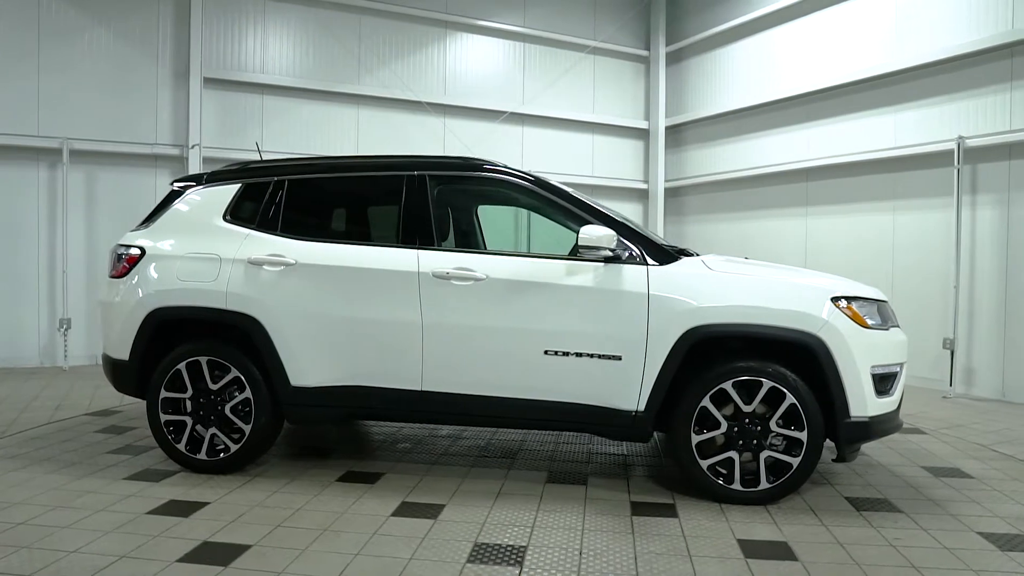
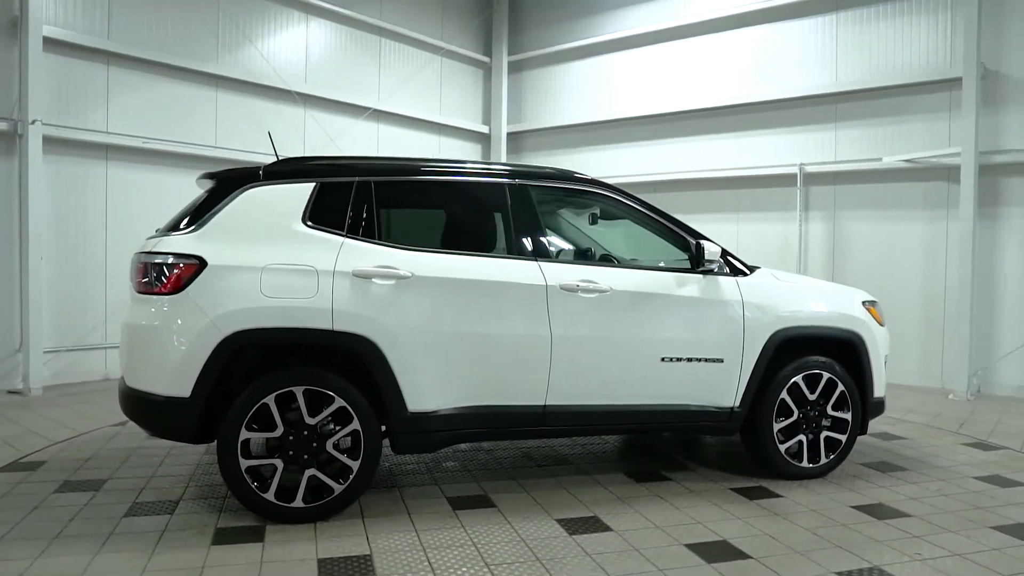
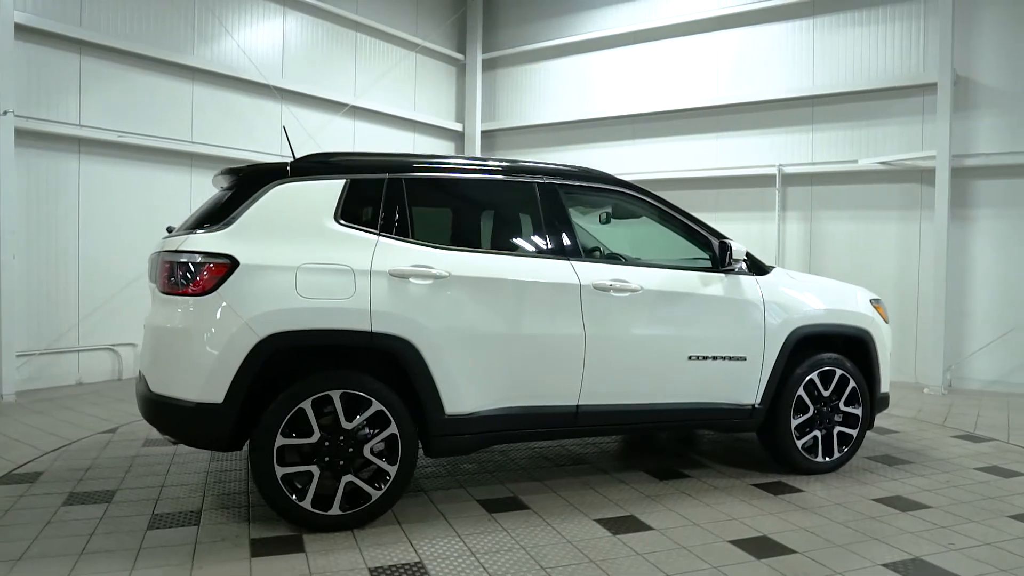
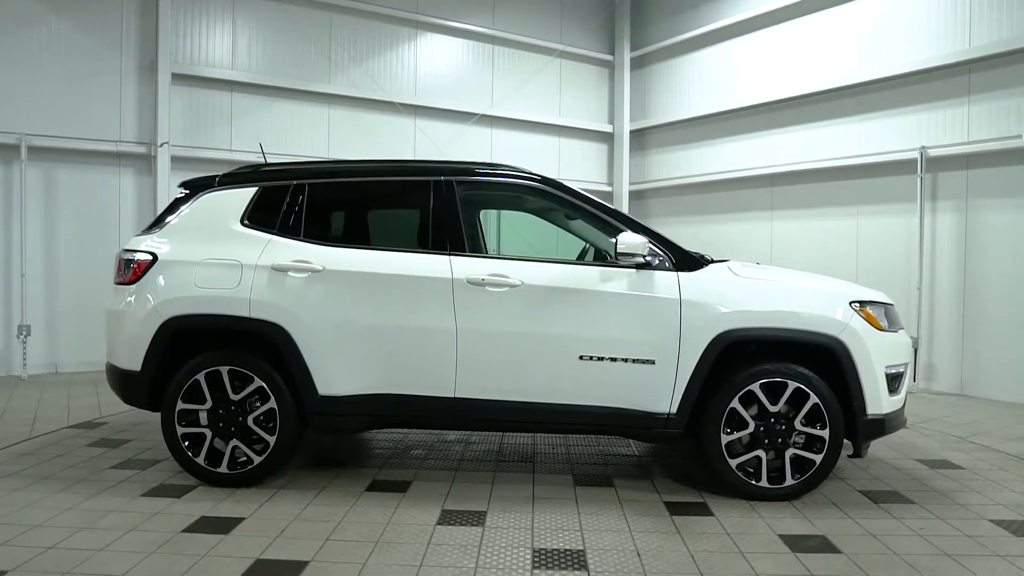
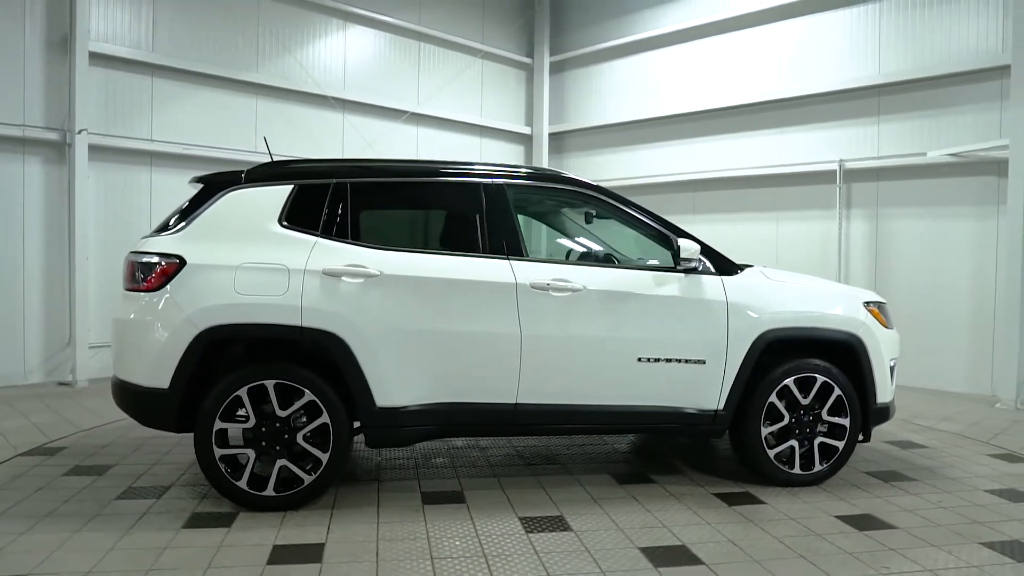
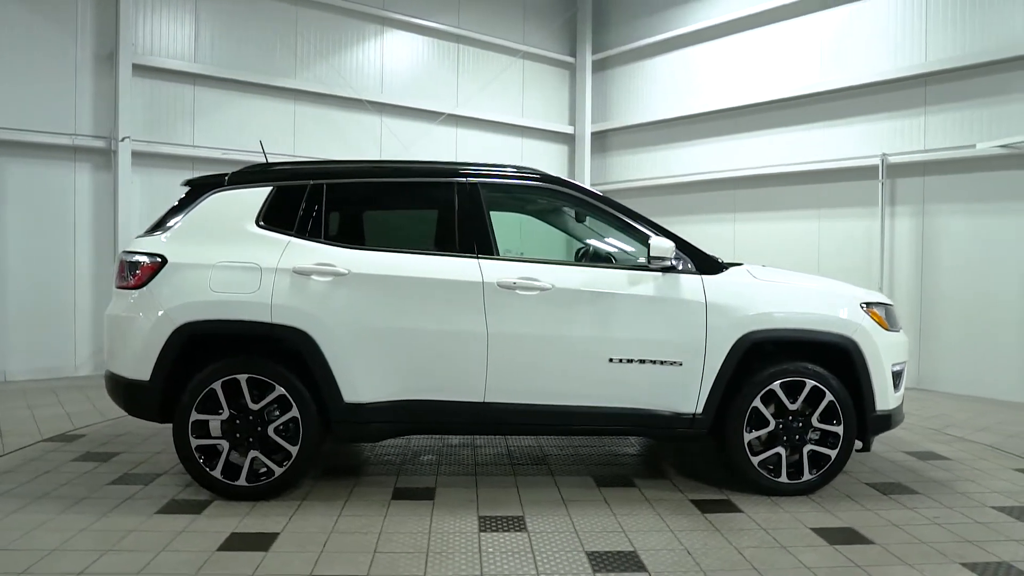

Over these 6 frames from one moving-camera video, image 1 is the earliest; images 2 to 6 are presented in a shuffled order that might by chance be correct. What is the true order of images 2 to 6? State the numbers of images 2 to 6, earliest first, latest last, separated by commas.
4, 6, 5, 2, 3
